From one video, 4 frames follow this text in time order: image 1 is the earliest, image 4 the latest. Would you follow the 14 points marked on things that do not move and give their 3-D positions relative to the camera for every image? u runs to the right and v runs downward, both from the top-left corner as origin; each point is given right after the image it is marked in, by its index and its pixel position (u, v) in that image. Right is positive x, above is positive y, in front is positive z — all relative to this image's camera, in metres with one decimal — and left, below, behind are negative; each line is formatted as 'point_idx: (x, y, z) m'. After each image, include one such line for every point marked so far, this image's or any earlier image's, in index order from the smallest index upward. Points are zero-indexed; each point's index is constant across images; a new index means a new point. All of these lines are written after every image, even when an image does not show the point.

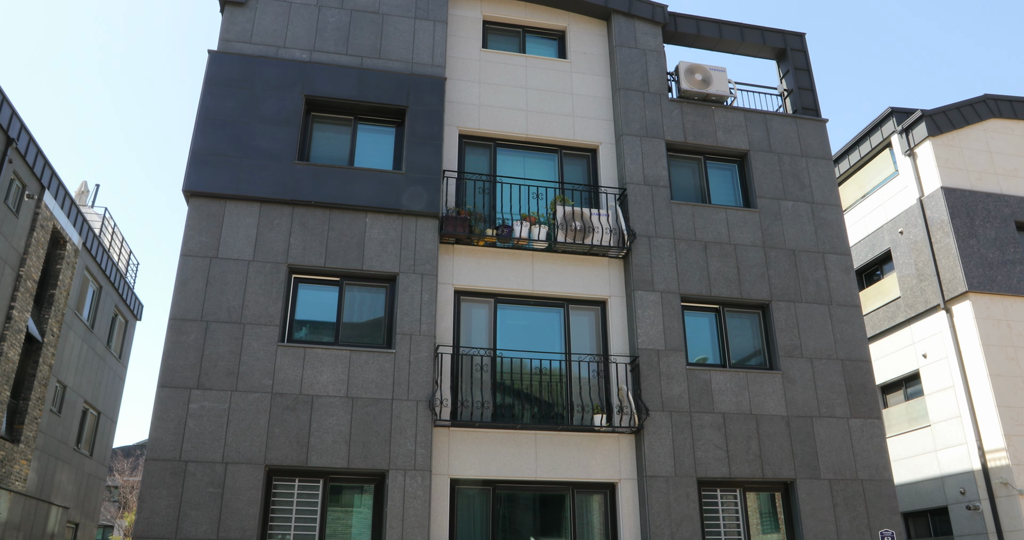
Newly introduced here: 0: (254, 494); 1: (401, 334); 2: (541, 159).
0: (-3.4, -3.0, +10.0) m
1: (-1.6, -0.9, +11.2) m
2: (+0.5, +2.0, +13.6) m
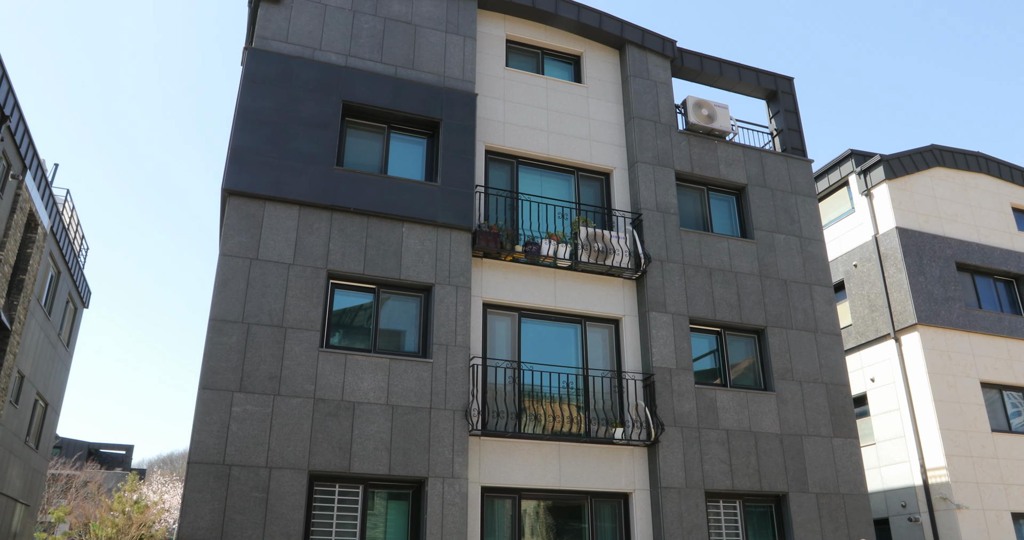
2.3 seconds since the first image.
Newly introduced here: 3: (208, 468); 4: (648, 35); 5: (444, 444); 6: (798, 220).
0: (-2.8, -3.0, +10.0) m
1: (-1.1, -1.1, +11.5) m
2: (+0.9, +1.7, +14.1) m
3: (-3.9, -2.6, +9.8) m
4: (+2.8, +4.9, +15.6) m
5: (-1.0, -2.5, +11.0) m
6: (+5.7, +1.0, +15.1) m
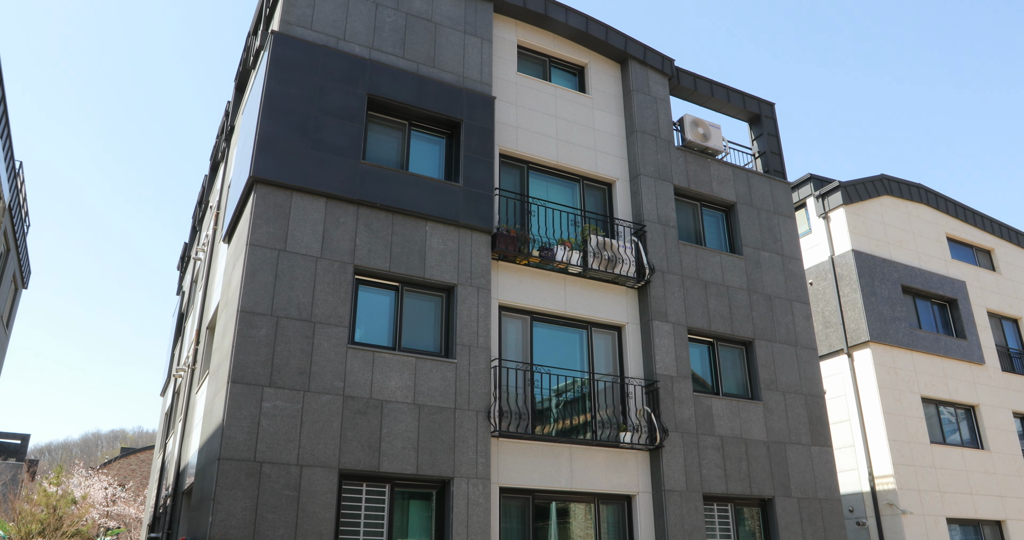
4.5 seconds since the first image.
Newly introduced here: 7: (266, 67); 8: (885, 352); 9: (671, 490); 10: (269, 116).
0: (-2.4, -3.0, +9.8) m
1: (-0.8, -1.1, +11.5) m
2: (+1.0, +1.6, +14.4) m
3: (-3.4, -2.4, +9.5) m
4: (+2.9, +4.7, +16.1) m
5: (-0.6, -2.5, +11.0) m
6: (+5.6, +0.7, +15.9) m
7: (-3.7, +3.1, +11.5) m
8: (+9.3, -2.1, +18.9) m
9: (+2.6, -3.6, +12.5) m
10: (-3.6, +2.3, +11.2) m
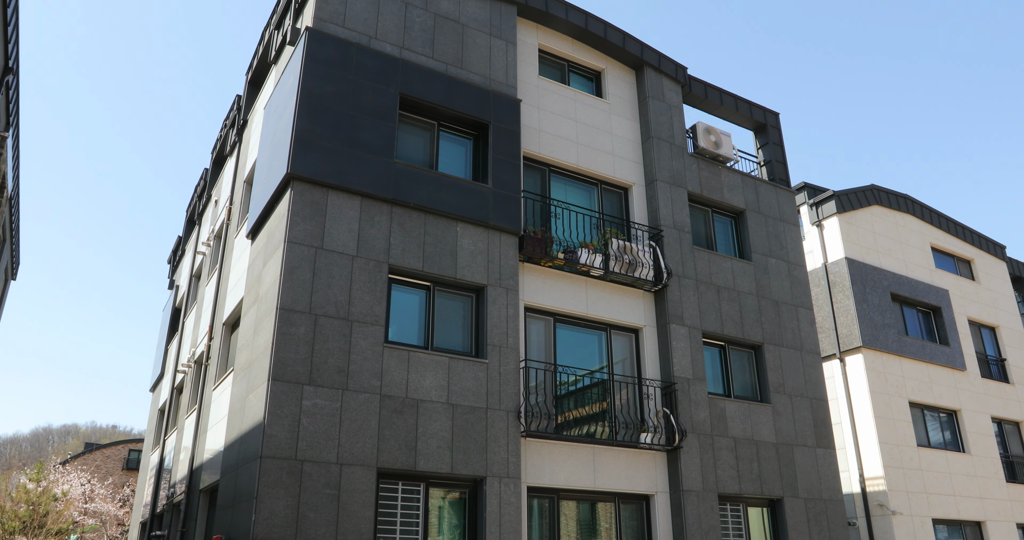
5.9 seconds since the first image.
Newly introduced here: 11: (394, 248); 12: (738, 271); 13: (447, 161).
0: (-1.9, -3.0, +9.9) m
1: (-0.3, -1.2, +11.6) m
2: (+1.4, +1.6, +14.5) m
3: (-2.9, -2.4, +9.4) m
4: (+3.3, +4.6, +16.4) m
5: (-0.2, -2.6, +11.1) m
6: (+5.9, +0.5, +16.4) m
7: (-3.2, +3.1, +11.4) m
8: (+9.4, -2.3, +19.5) m
9: (+3.0, -3.7, +12.7) m
10: (-3.1, +2.3, +11.2) m
11: (-1.8, +0.3, +11.3) m
12: (+4.6, 0.0, +15.3) m
13: (-1.1, +1.8, +12.7) m
